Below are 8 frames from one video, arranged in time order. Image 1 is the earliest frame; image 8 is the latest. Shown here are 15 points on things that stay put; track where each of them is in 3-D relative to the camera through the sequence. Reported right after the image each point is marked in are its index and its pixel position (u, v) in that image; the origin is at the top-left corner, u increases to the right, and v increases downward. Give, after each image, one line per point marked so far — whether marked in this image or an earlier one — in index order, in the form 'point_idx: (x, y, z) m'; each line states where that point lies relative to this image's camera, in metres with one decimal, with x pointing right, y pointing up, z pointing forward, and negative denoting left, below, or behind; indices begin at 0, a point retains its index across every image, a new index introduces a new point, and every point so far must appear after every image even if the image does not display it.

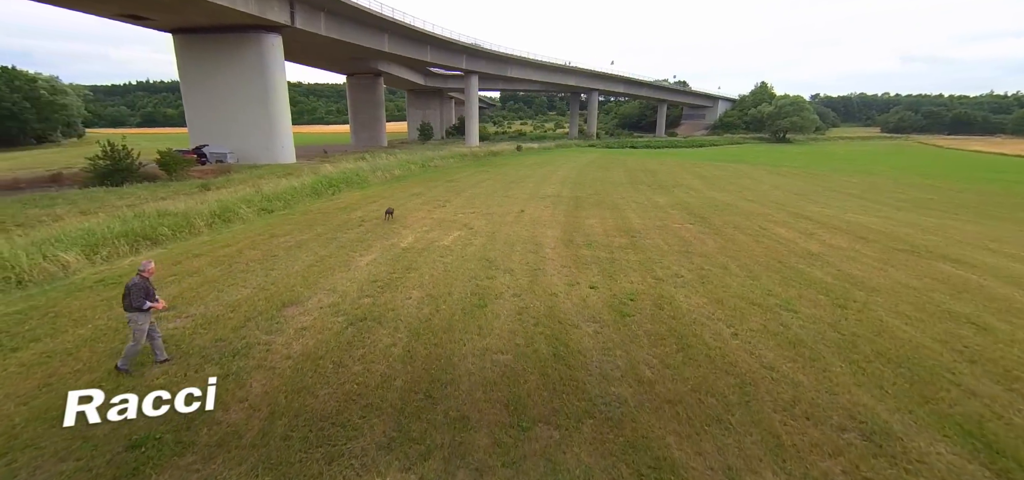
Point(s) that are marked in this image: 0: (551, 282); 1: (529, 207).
0: (+0.6, -0.7, +6.9) m
1: (+0.5, +1.1, +13.5) m
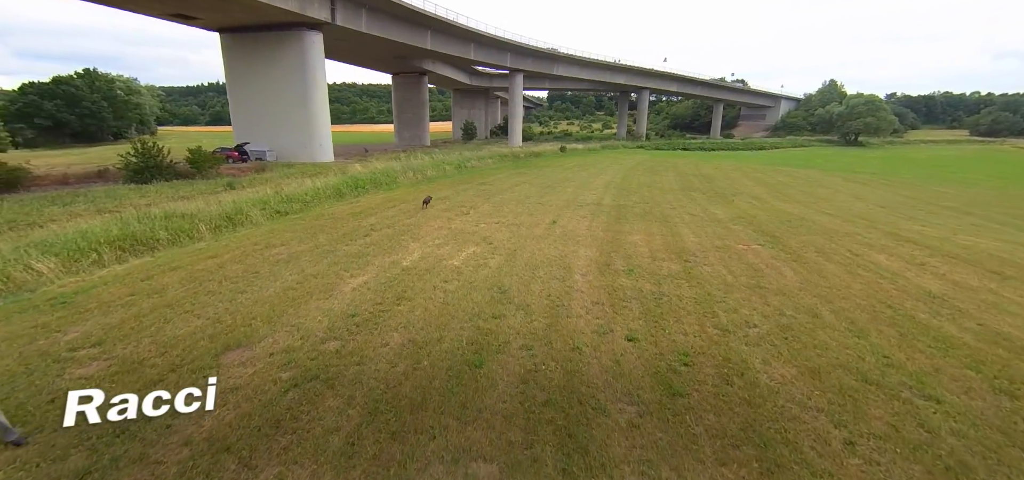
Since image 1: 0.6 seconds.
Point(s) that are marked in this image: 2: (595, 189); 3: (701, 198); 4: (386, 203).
0: (+0.8, -1.1, +5.2) m
1: (+1.4, +0.7, +11.8) m
2: (+3.4, +2.2, +17.7) m
3: (+7.4, +1.8, +16.7) m
4: (-4.3, +1.3, +14.2) m
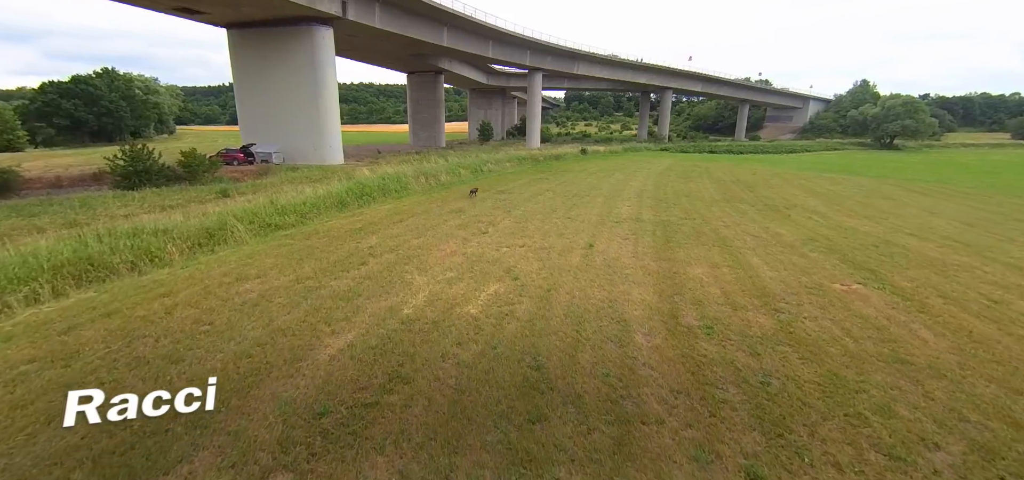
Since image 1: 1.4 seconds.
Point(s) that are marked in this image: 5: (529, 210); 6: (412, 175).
0: (+1.2, -1.7, +3.3) m
1: (+2.0, +0.1, +9.8) m
2: (+4.3, +1.5, +15.7) m
3: (+8.2, +1.1, +14.6) m
4: (-3.5, +0.8, +12.4) m
5: (+0.5, +1.0, +13.2) m
6: (-4.7, +3.1, +19.8) m
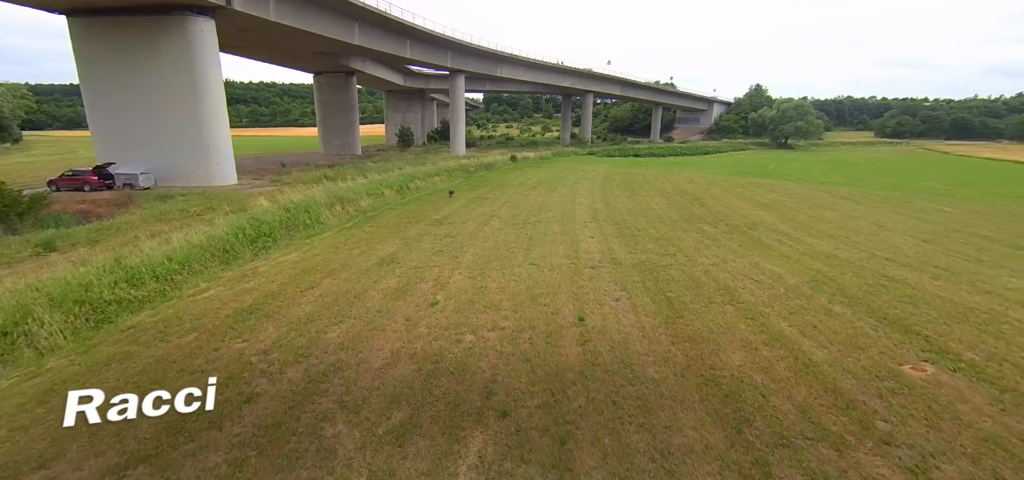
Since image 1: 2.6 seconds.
0: (+1.7, -2.9, +1.1) m
1: (+1.3, -1.1, +7.7) m
2: (+2.4, +0.5, +13.8) m
3: (+6.5, +0.3, +13.4) m
4: (-4.6, -0.8, +9.2) m
5: (-0.8, -0.3, +10.7) m
6: (-7.2, +1.5, +16.2) m
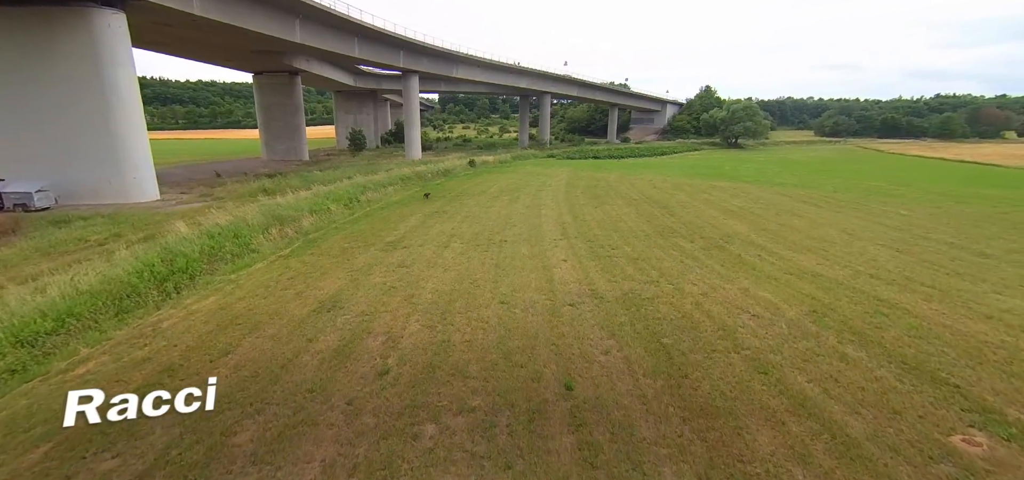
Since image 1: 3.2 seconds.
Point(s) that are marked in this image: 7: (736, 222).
0: (+1.9, -3.5, -0.1) m
1: (+0.8, -1.7, +6.4) m
2: (+1.3, -0.2, +12.6) m
3: (+5.4, -0.2, +12.6) m
4: (-5.2, -1.6, +7.4) m
5: (-1.6, -1.0, +9.3) m
6: (-8.5, +0.6, +14.1) m
7: (+8.8, +0.6, +16.3) m
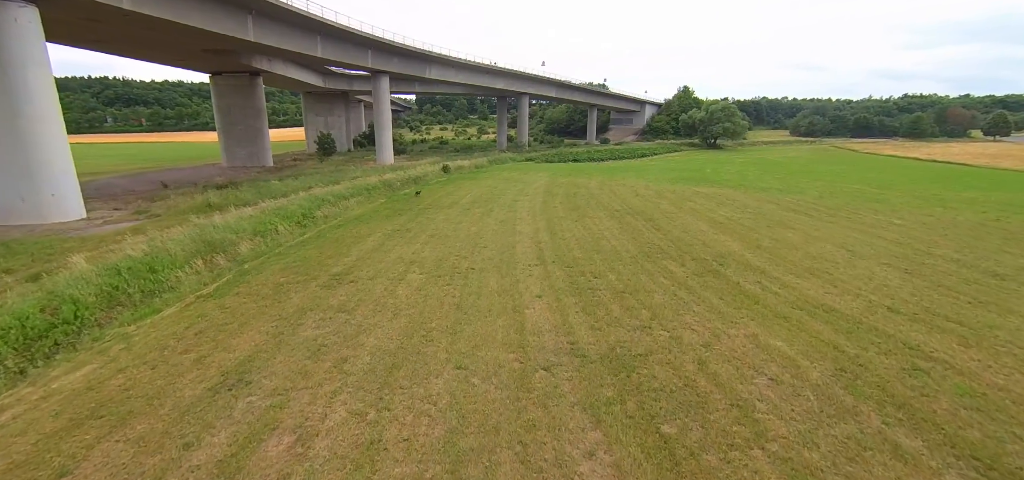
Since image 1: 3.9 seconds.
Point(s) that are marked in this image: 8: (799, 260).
0: (+1.7, -4.3, -1.7) m
1: (+0.3, -2.5, +4.7) m
2: (+0.5, -0.9, +10.9) m
3: (+4.5, -0.9, +11.1) m
4: (-5.8, -2.5, +5.5) m
5: (-2.2, -1.8, +7.5) m
6: (-9.5, -0.3, +12.0) m
7: (+7.7, 0.0, +14.9) m
8: (+8.7, -0.7, +12.5) m
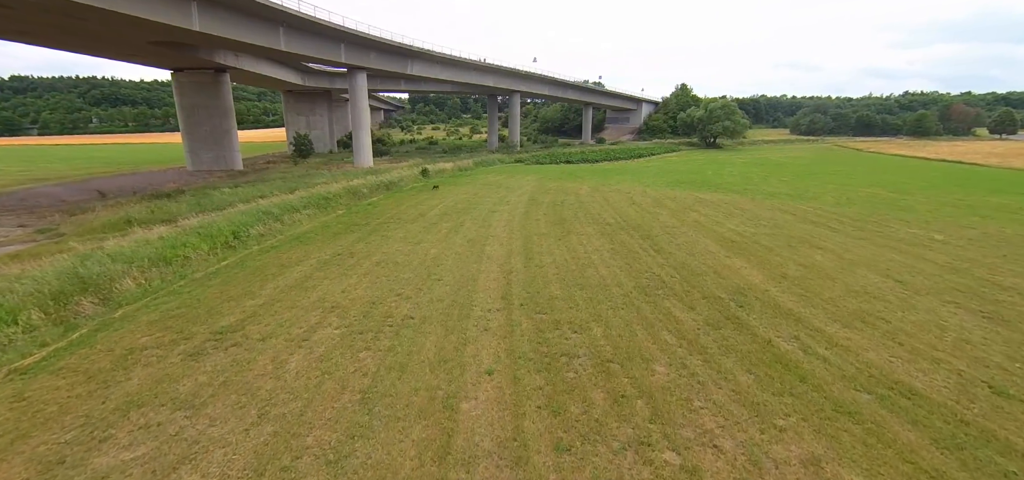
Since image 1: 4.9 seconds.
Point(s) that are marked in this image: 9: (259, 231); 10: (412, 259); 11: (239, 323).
0: (+0.8, -5.1, -4.6) m
1: (-0.7, -3.3, +1.8) m
2: (-0.5, -1.7, +8.1) m
3: (+3.5, -1.7, +8.3) m
4: (-6.8, -3.3, +2.6) m
5: (-3.2, -2.6, +4.6) m
6: (-10.5, -1.2, +9.1) m
7: (+6.7, -0.7, +12.1) m
8: (+7.7, -1.4, +9.7) m
9: (-9.4, +0.3, +15.4) m
10: (-3.0, -0.6, +12.4) m
11: (-5.4, -1.7, +8.2) m
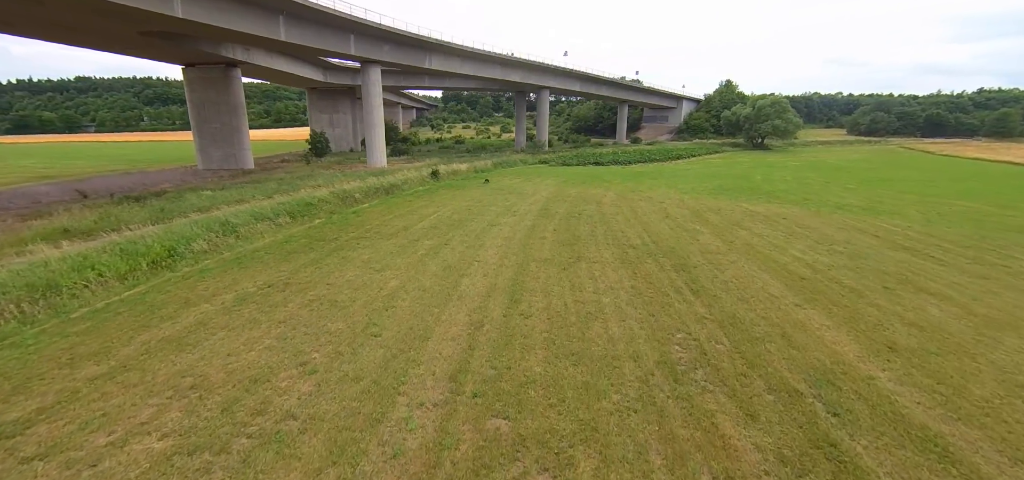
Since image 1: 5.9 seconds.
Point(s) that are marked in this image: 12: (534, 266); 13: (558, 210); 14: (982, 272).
0: (-1.1, -5.9, -7.9) m
1: (-2.0, -4.1, -1.4) m
2: (-1.3, -2.5, +4.8) m
3: (+2.7, -2.6, +4.7) m
4: (-8.1, -3.9, -0.2) m
5: (-4.3, -3.3, +1.6) m
6: (-11.2, -1.7, +6.6) m
7: (+6.2, -1.7, +8.3) m
8: (+7.0, -2.4, +5.8) m
9: (-9.6, -0.2, +12.8) m
10: (-3.5, -1.3, +9.3) m
11: (-6.2, -2.3, +5.4) m
12: (+0.7, -0.7, +11.6) m
13: (+2.1, +1.3, +18.8) m
14: (+13.2, -0.9, +11.6) m
